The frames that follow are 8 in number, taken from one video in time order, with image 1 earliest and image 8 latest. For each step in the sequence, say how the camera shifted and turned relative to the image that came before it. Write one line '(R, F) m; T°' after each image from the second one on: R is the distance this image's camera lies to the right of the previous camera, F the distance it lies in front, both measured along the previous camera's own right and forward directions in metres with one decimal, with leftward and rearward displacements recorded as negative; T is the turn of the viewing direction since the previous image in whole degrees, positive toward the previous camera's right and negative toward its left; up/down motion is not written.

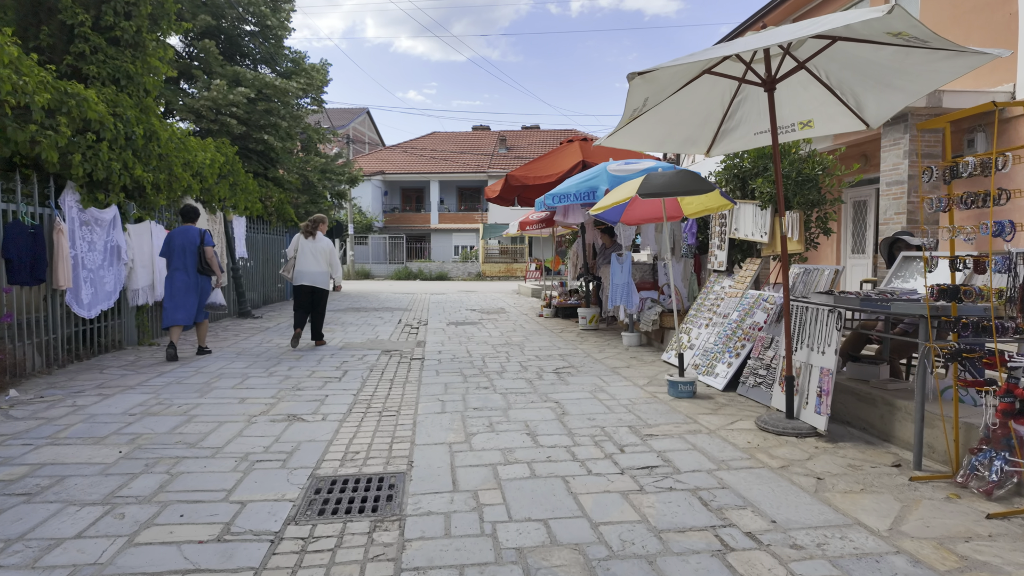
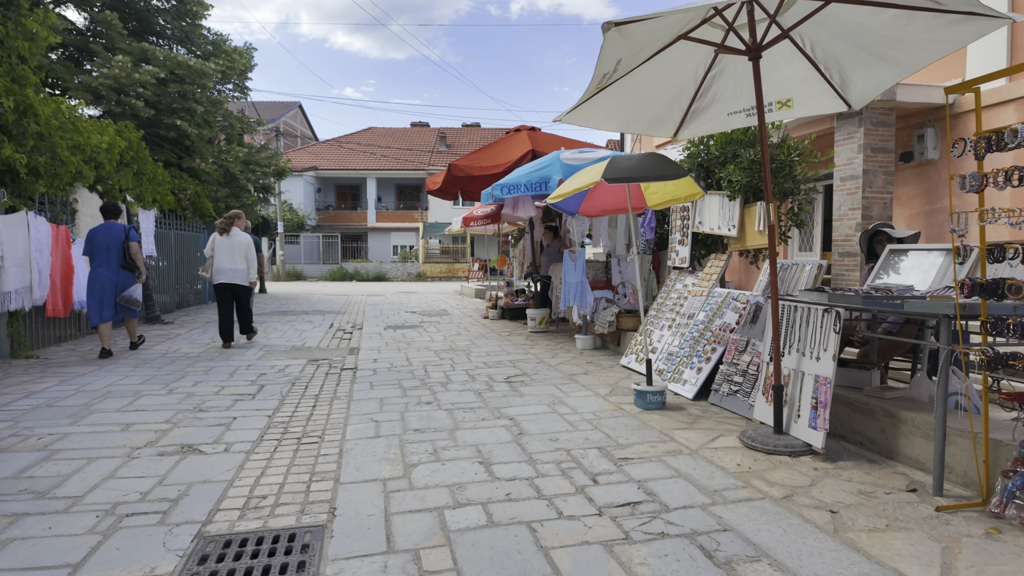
(0.0, +0.8) m; +6°
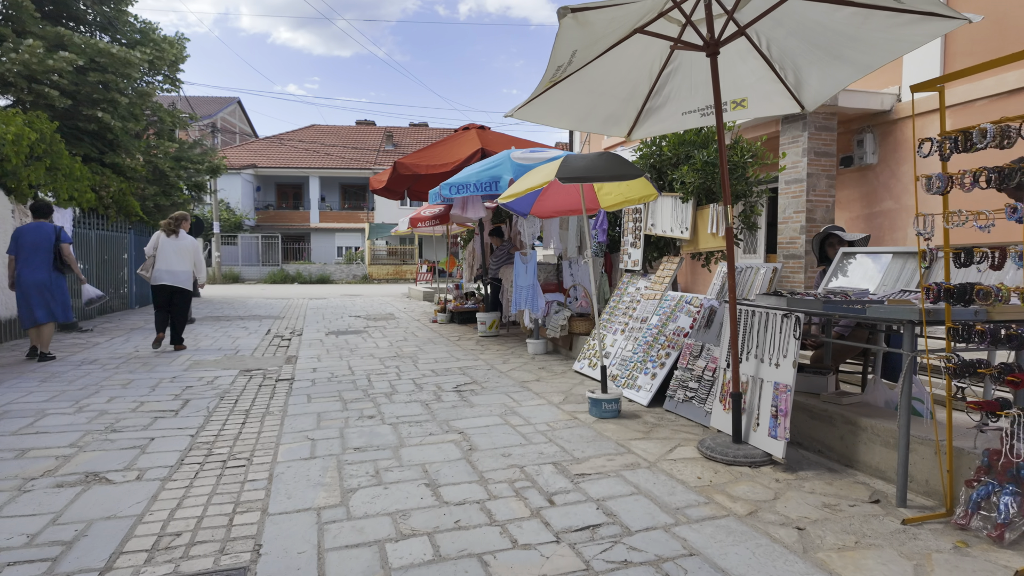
(0.0, +0.3) m; +5°
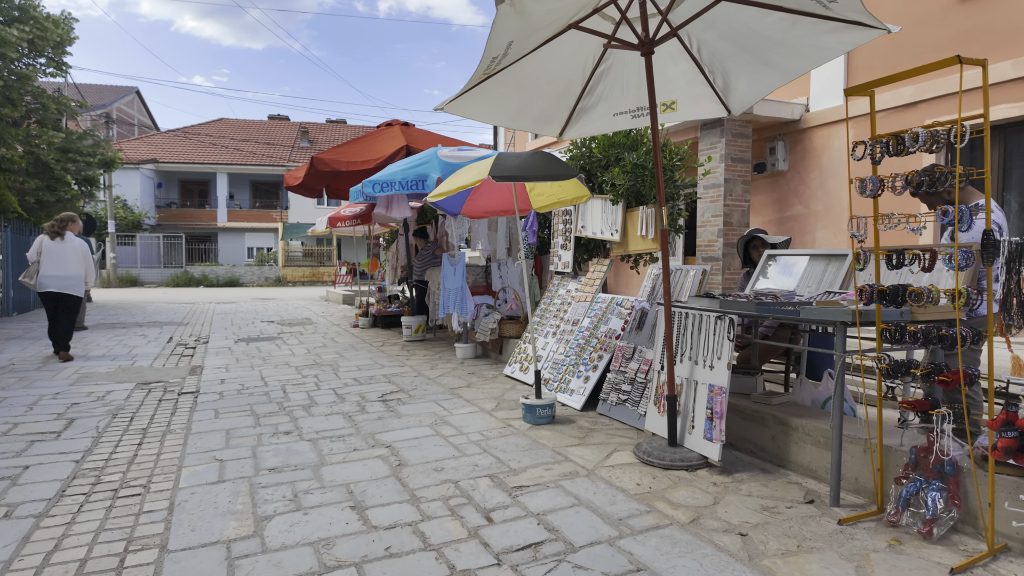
(-0.1, +0.2) m; +7°
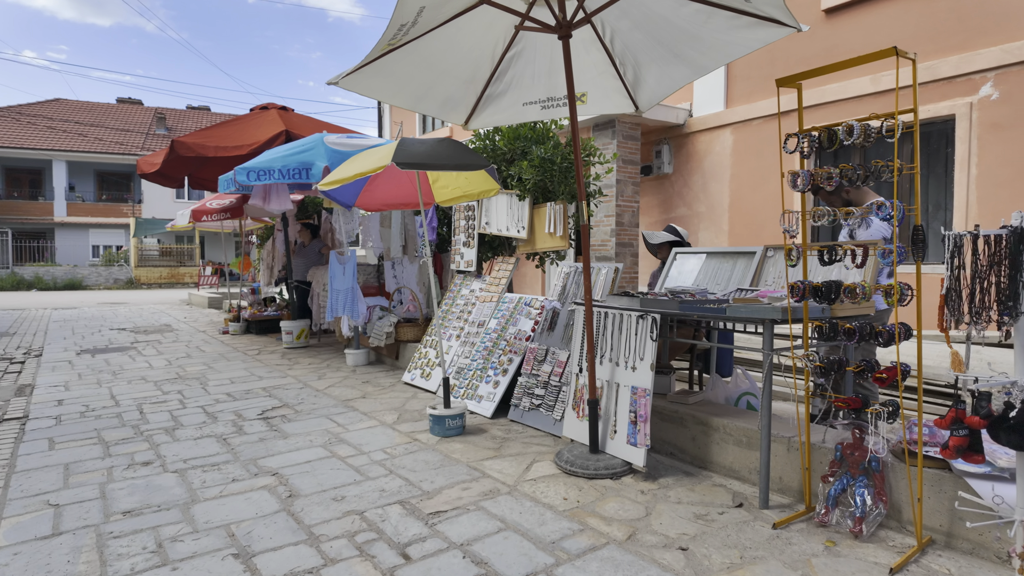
(-0.2, +0.4) m; +11°
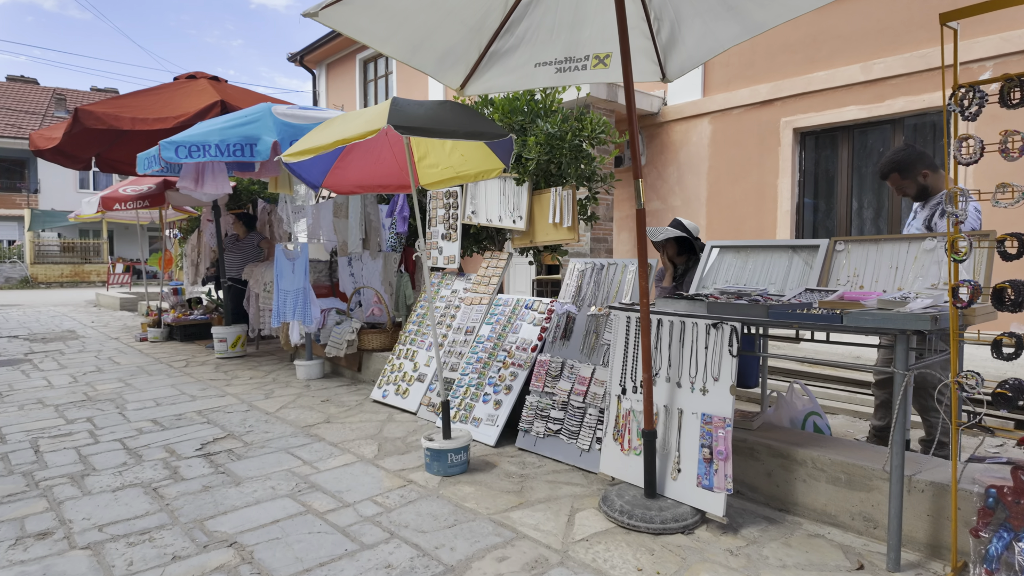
(-0.5, +0.8) m; +7°
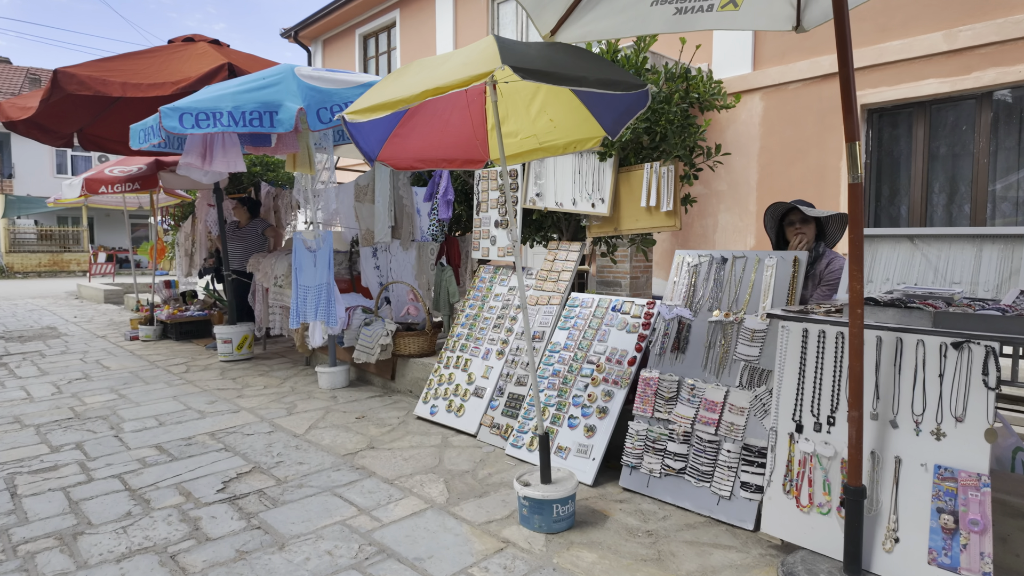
(-0.6, +0.8) m; +1°
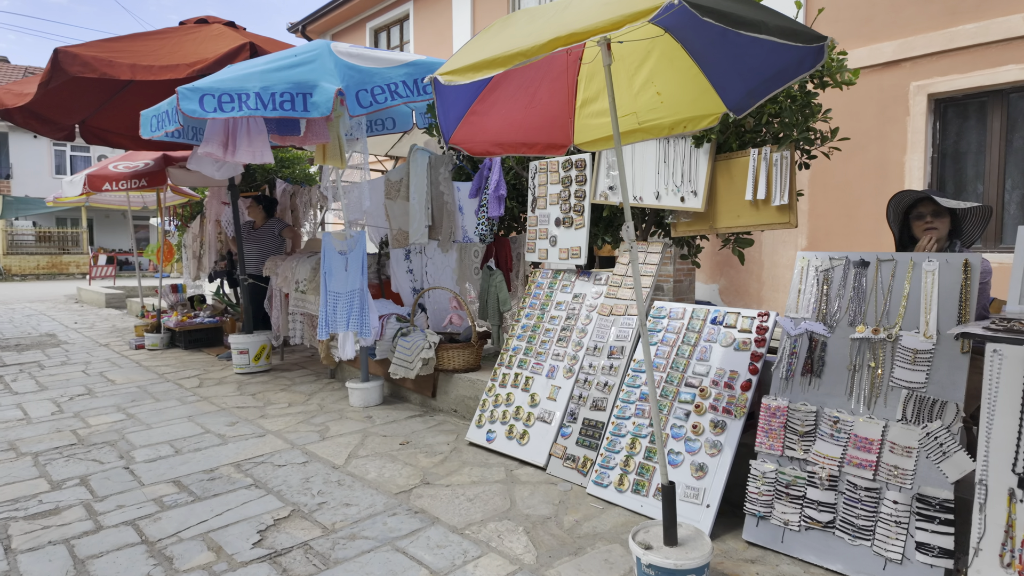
(-0.4, +0.5) m; 0°
